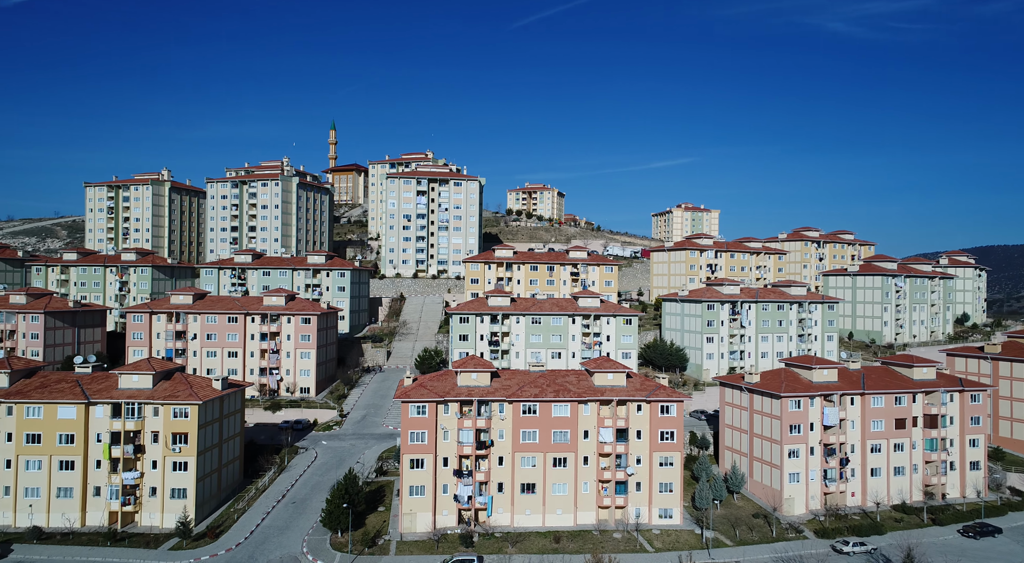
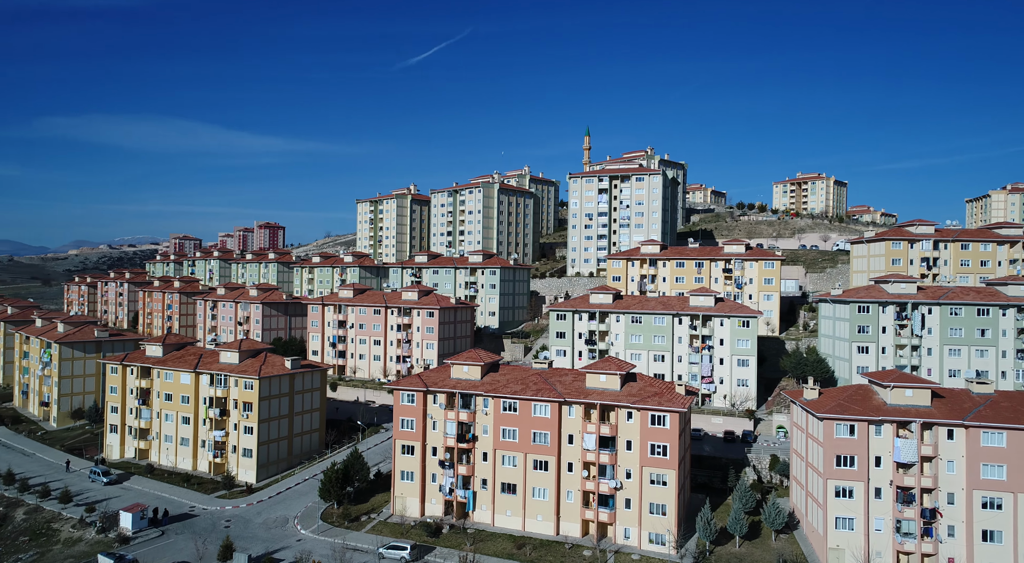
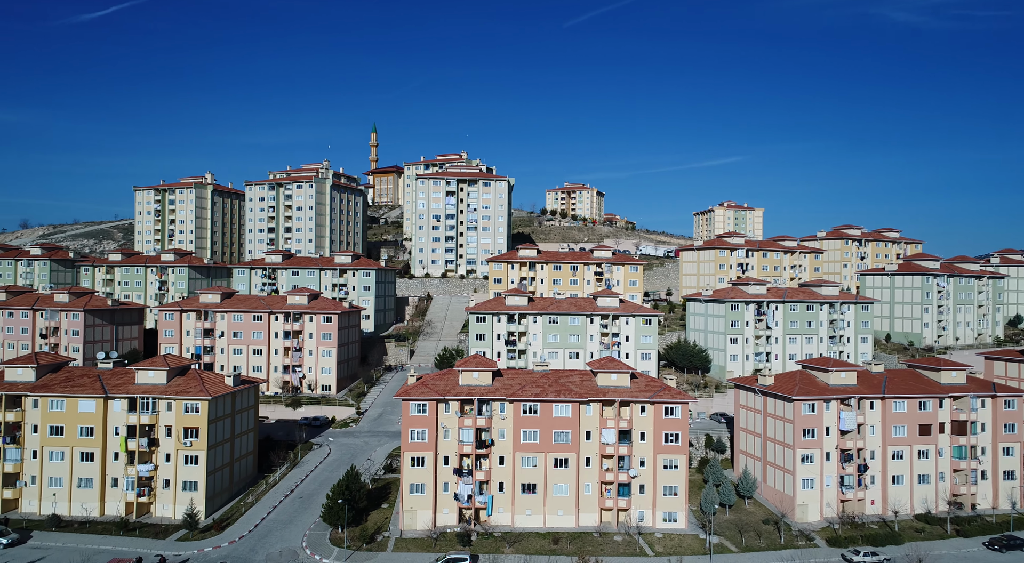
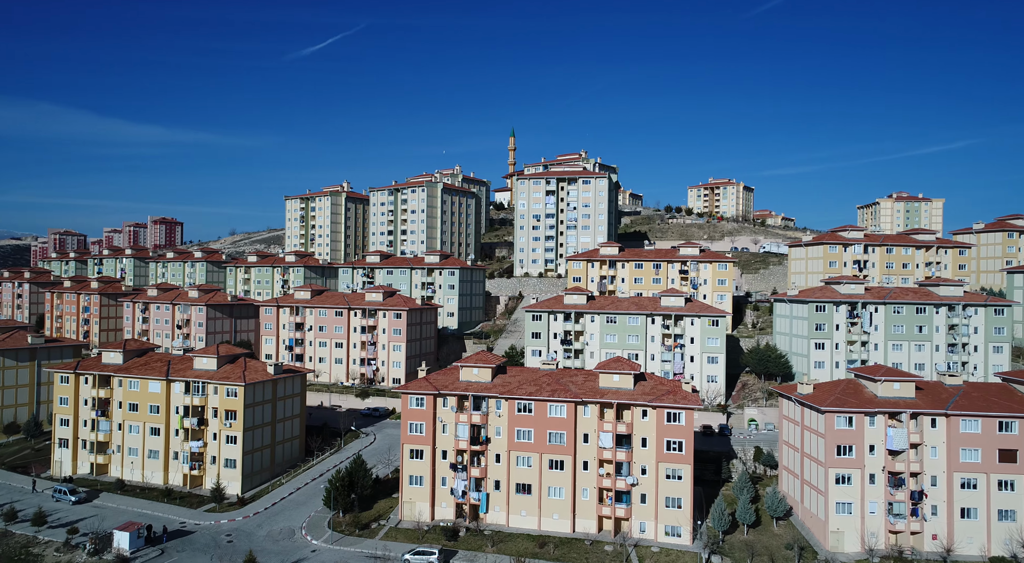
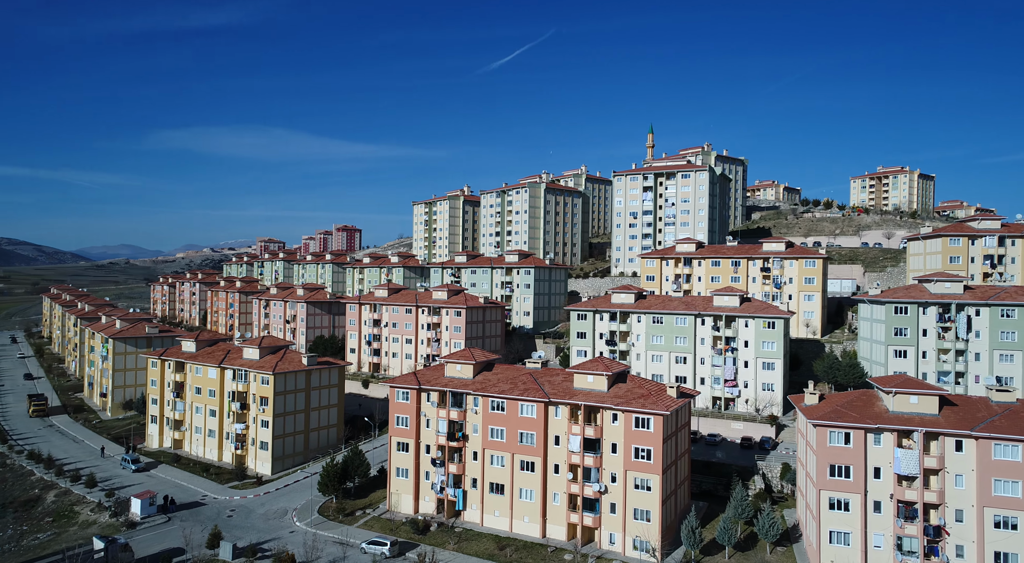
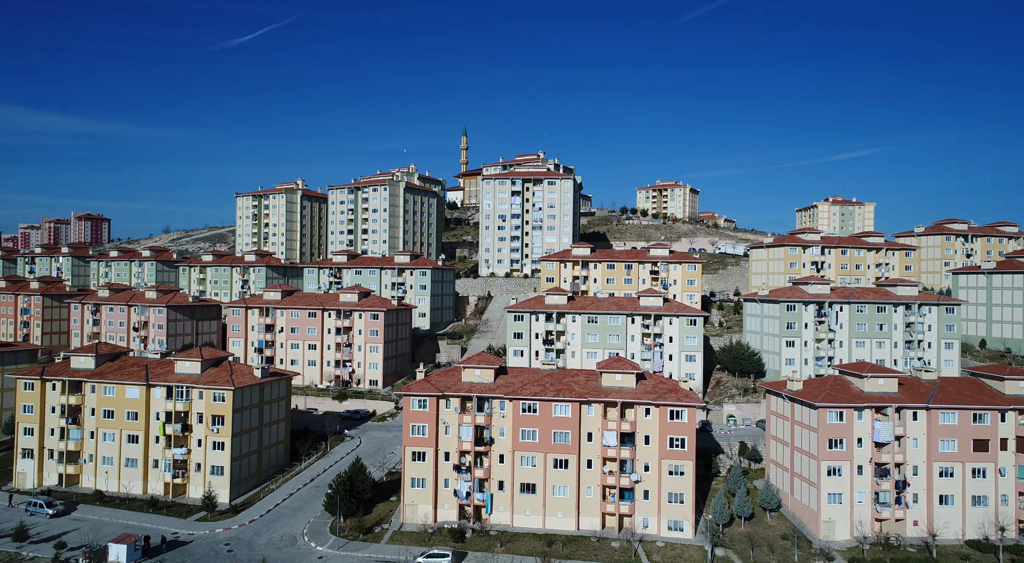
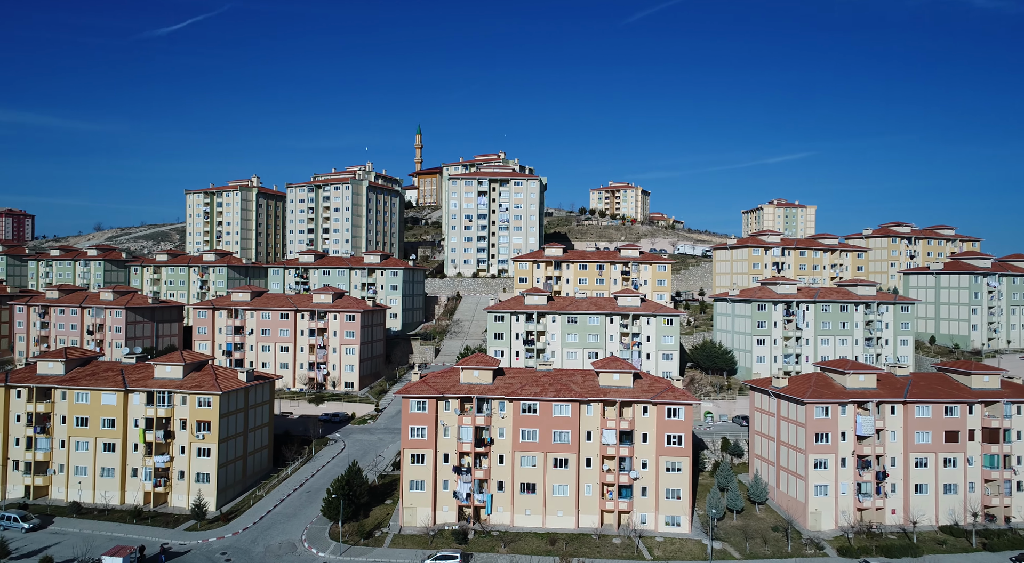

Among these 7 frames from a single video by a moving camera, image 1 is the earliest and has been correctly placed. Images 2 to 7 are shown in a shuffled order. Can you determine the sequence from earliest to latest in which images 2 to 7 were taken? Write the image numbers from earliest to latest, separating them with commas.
3, 7, 6, 4, 2, 5
